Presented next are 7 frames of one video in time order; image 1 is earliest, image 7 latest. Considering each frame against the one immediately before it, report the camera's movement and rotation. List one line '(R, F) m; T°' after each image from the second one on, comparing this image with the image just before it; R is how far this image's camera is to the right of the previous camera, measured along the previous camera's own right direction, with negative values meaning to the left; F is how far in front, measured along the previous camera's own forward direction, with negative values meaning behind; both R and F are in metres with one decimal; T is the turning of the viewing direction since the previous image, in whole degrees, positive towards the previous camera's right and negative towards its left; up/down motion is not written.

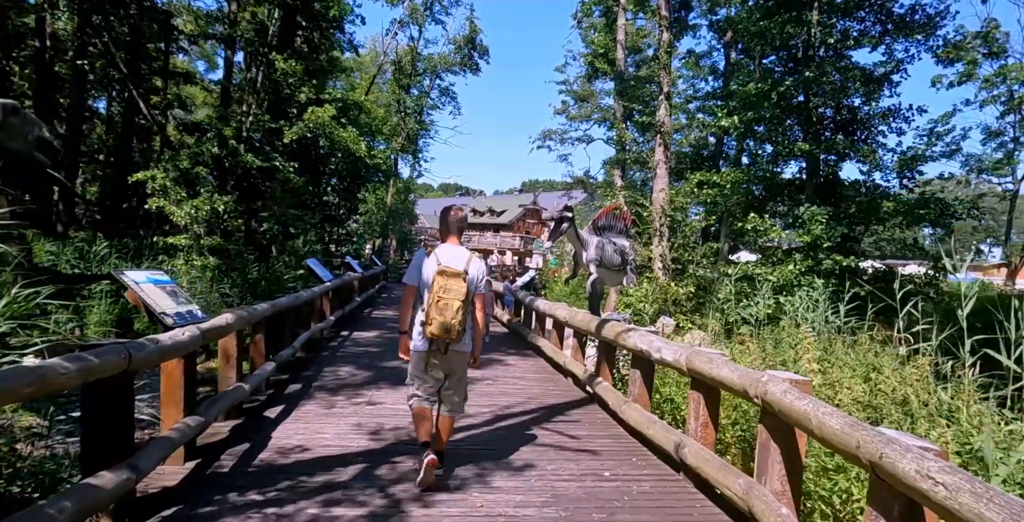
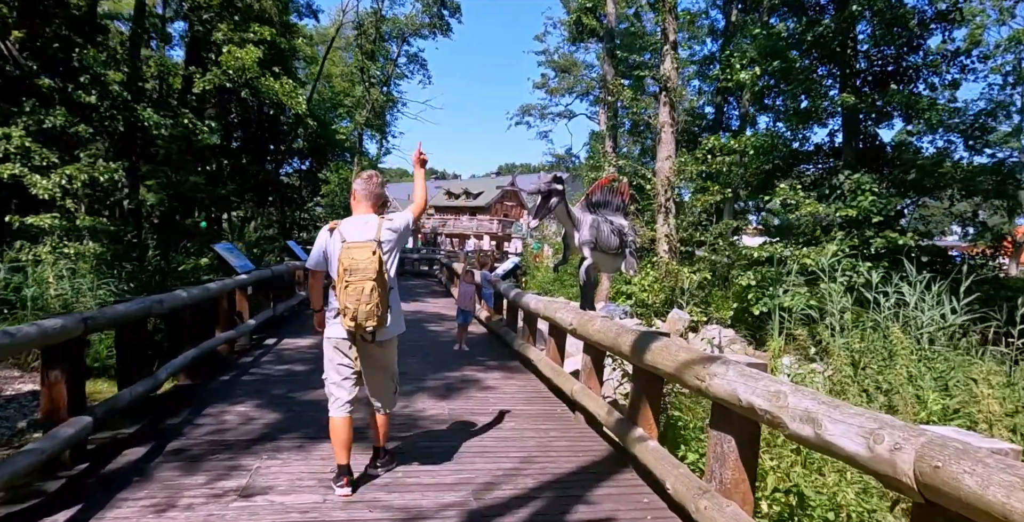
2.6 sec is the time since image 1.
(0.0, +2.1) m; +2°
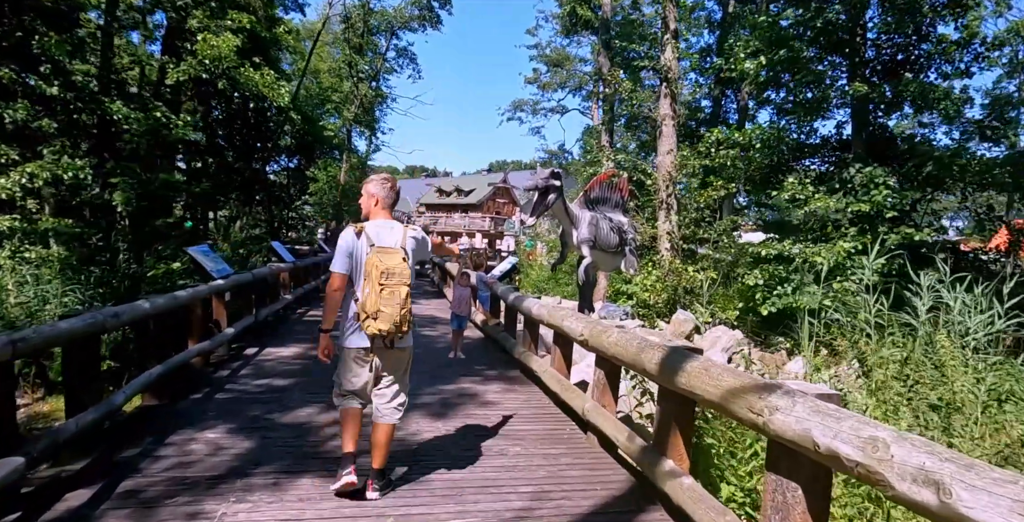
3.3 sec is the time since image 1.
(-0.1, +0.5) m; +1°
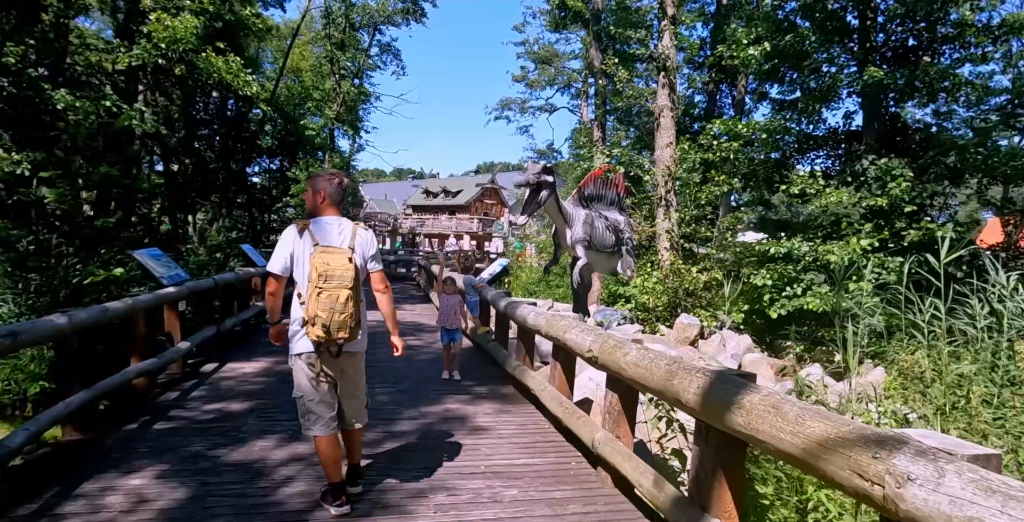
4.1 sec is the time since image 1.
(0.0, +0.7) m; +1°
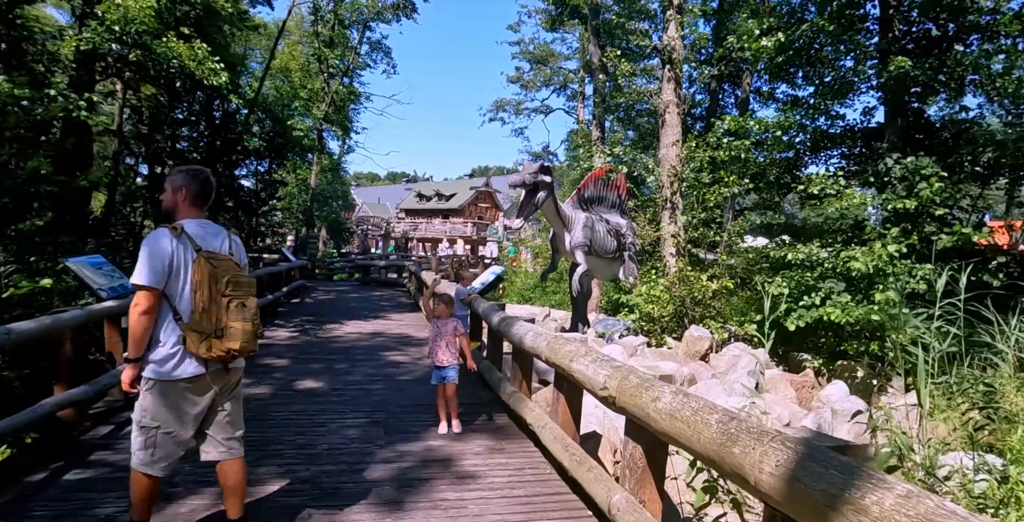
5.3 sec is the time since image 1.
(0.0, +0.7) m; 0°
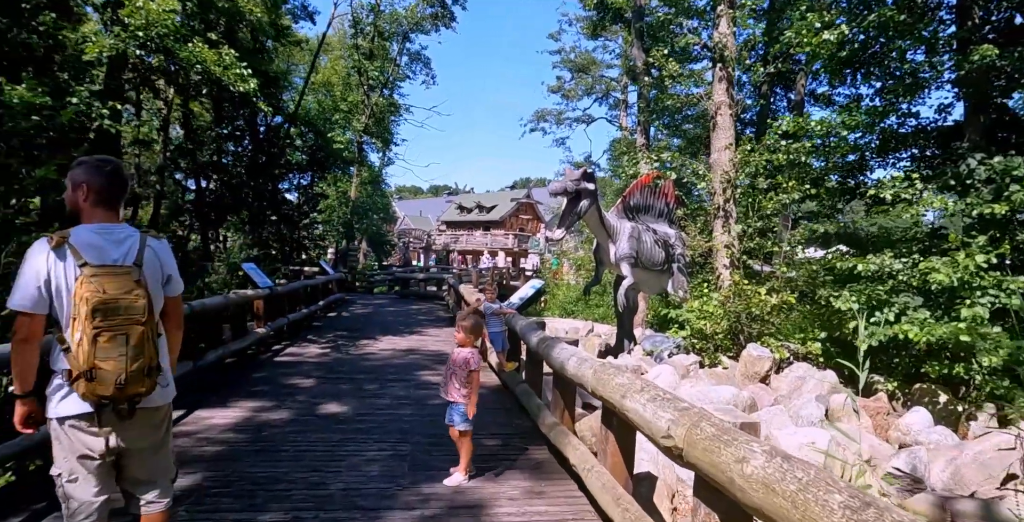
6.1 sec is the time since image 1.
(0.0, +0.5) m; -4°
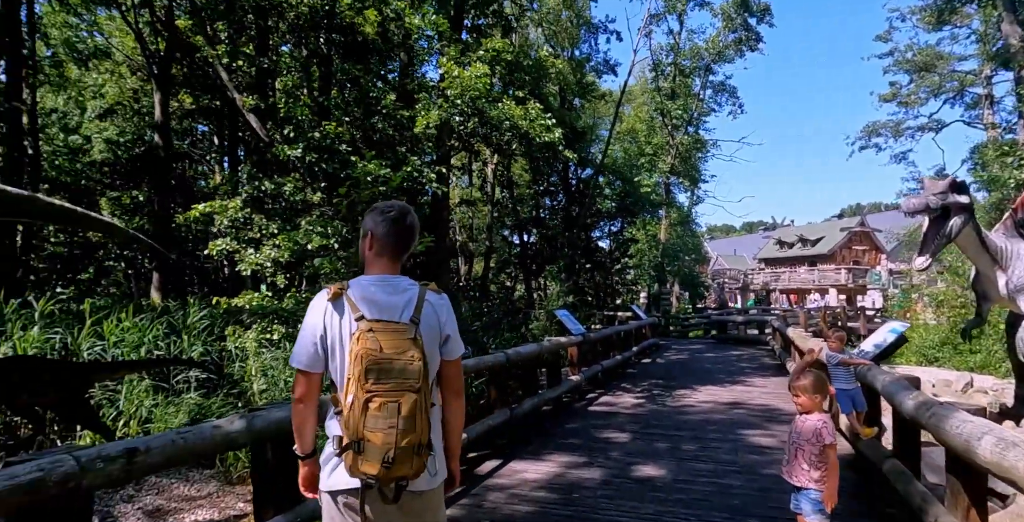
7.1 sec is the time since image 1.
(-0.1, +0.5) m; -27°
